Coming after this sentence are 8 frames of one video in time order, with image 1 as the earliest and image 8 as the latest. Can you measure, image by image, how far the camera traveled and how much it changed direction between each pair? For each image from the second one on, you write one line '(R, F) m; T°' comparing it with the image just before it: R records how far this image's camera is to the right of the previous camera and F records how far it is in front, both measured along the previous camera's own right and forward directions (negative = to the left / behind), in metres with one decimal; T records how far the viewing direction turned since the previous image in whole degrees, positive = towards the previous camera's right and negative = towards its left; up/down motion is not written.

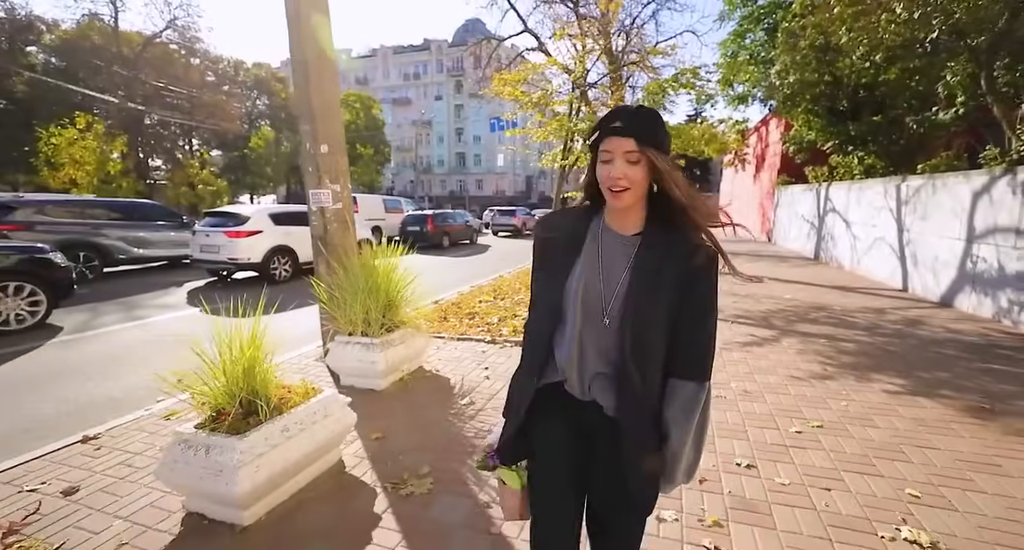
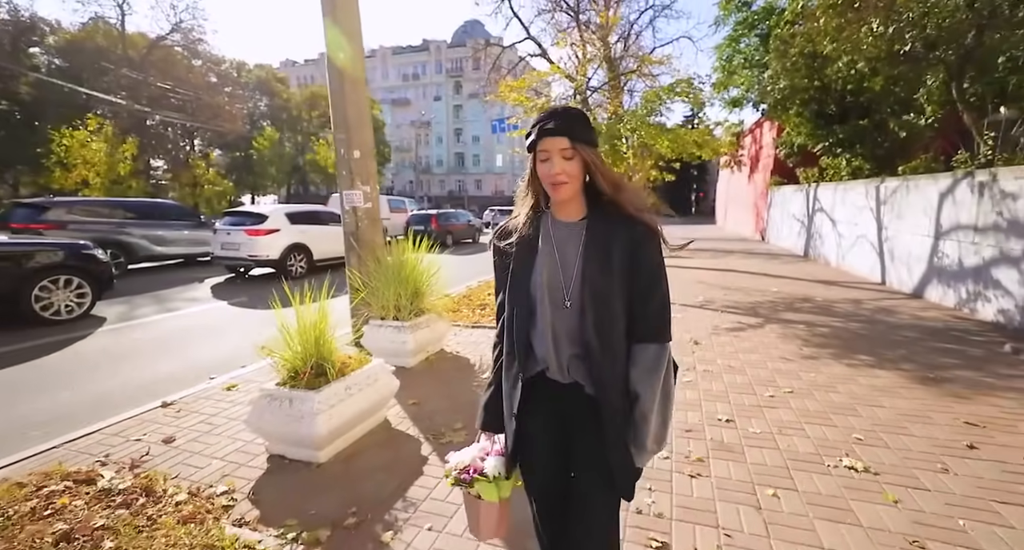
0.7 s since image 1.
(-0.2, -0.6) m; 0°
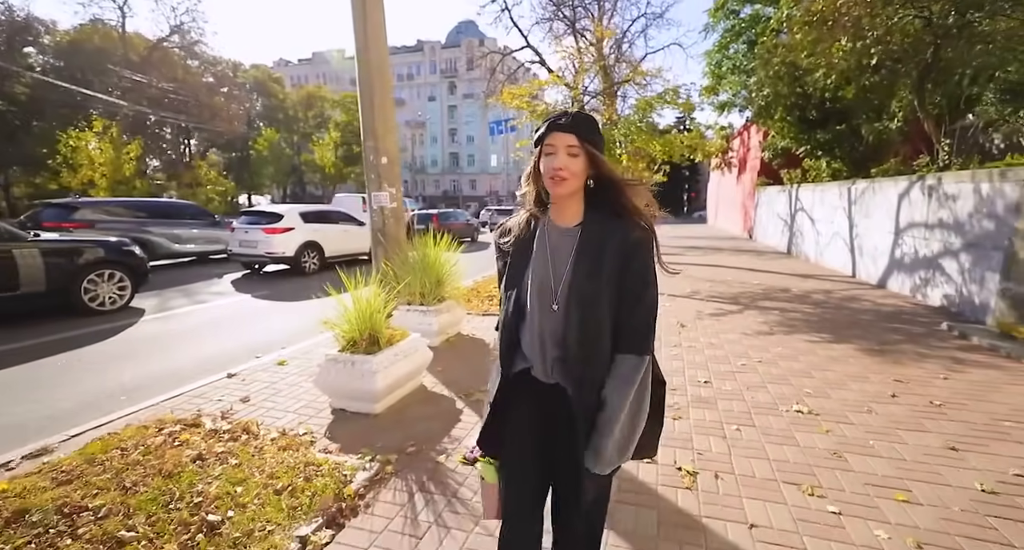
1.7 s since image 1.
(-0.2, -0.7) m; +1°
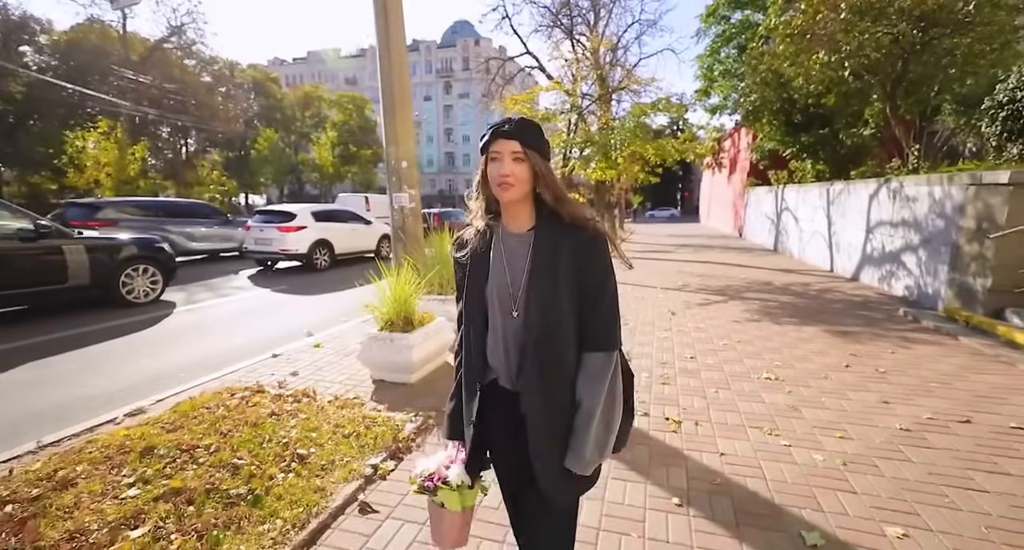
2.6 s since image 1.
(-0.2, -0.6) m; +1°
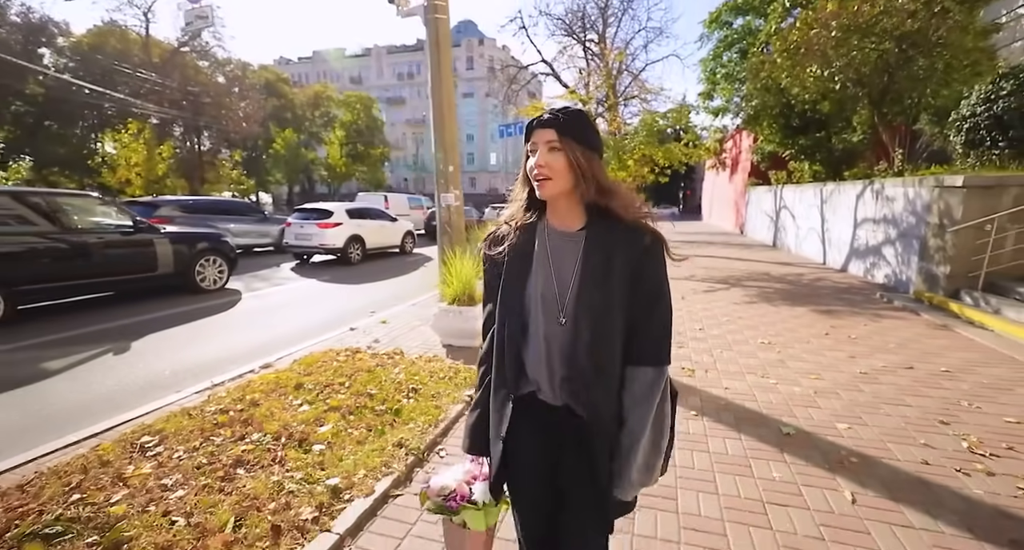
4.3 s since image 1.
(-0.5, -1.0) m; 0°
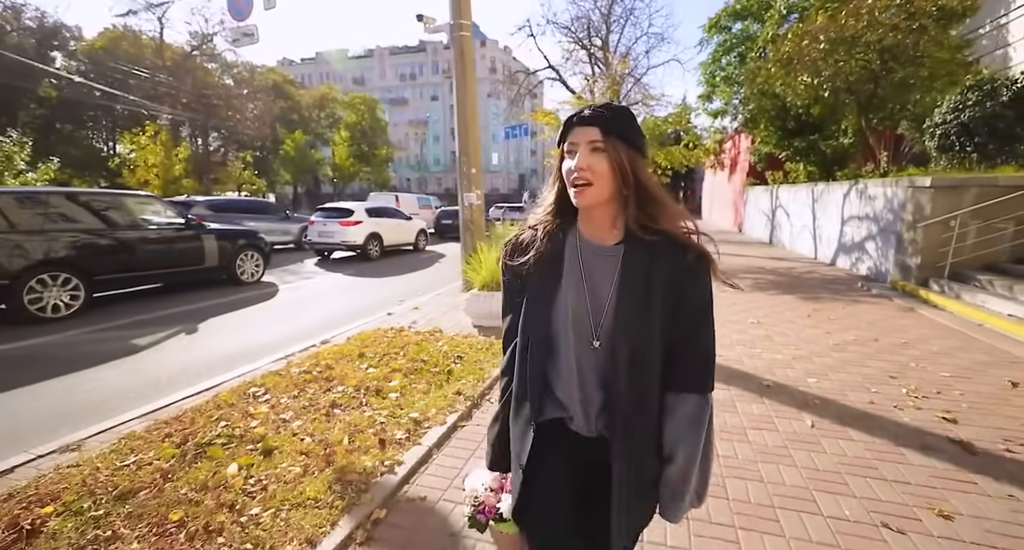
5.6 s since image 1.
(-0.3, -0.8) m; 0°
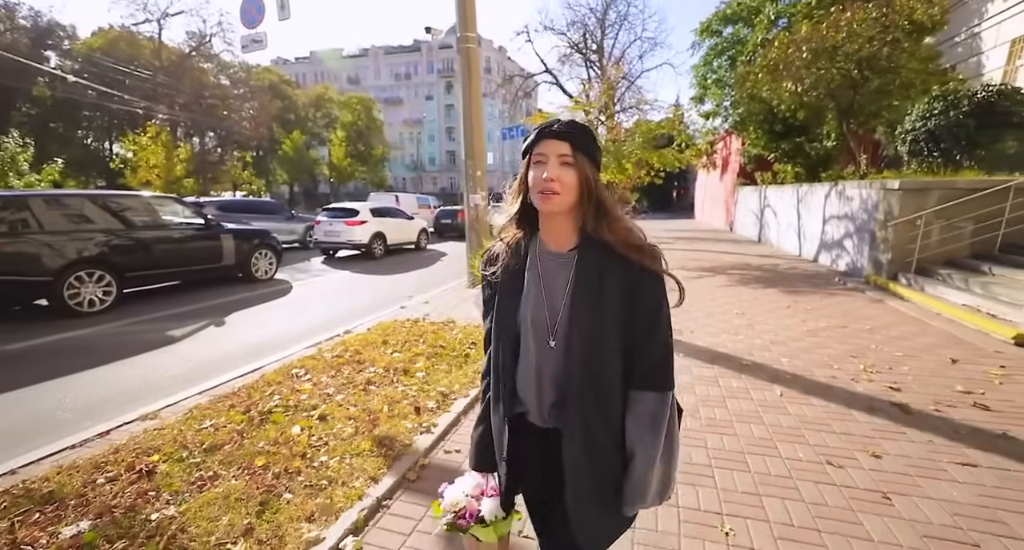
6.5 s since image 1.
(-0.2, -0.5) m; +1°
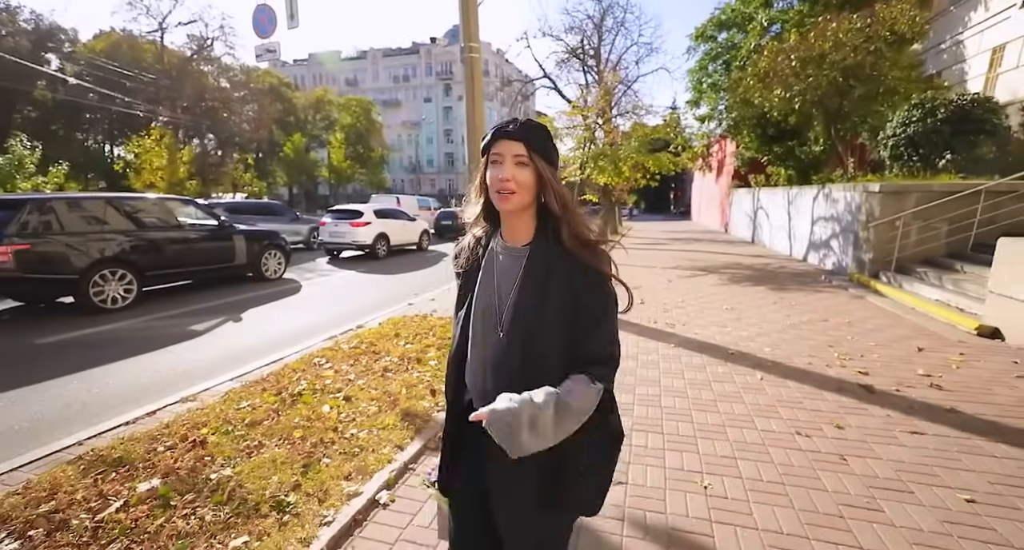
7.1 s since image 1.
(-0.1, -0.4) m; 0°
